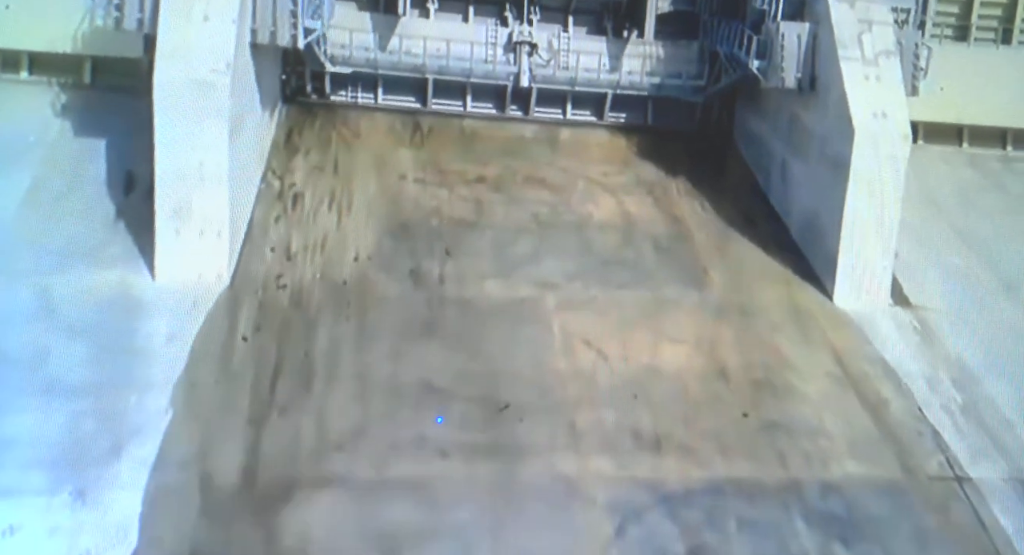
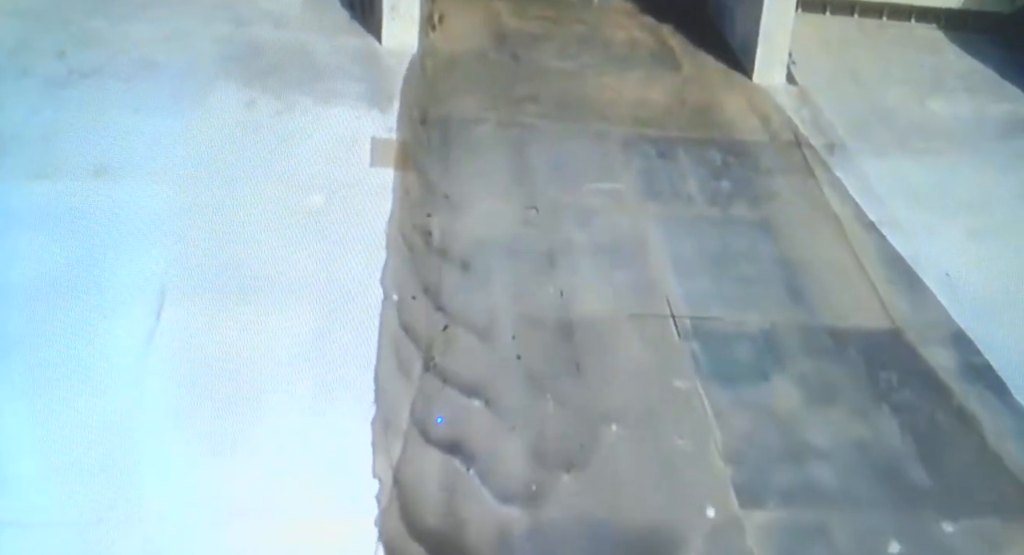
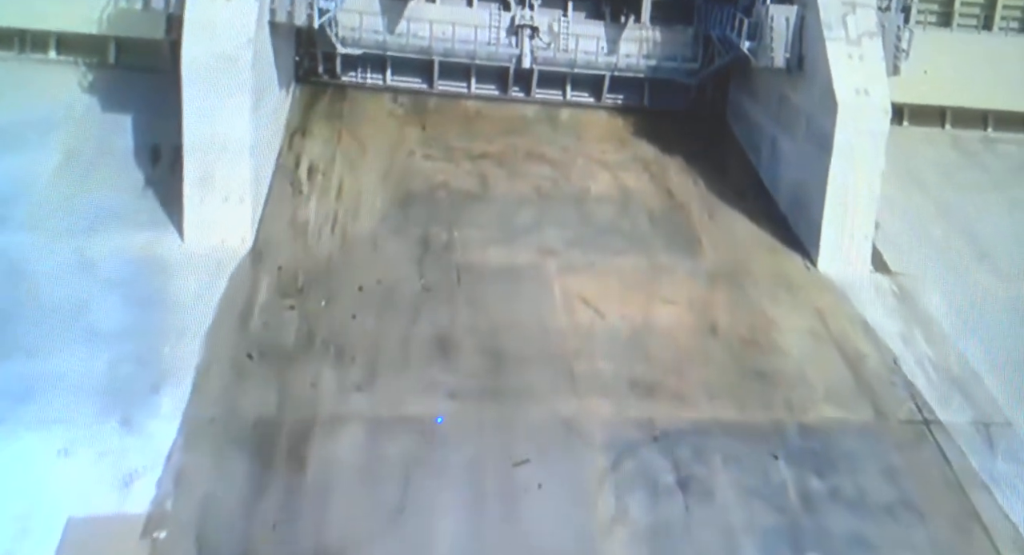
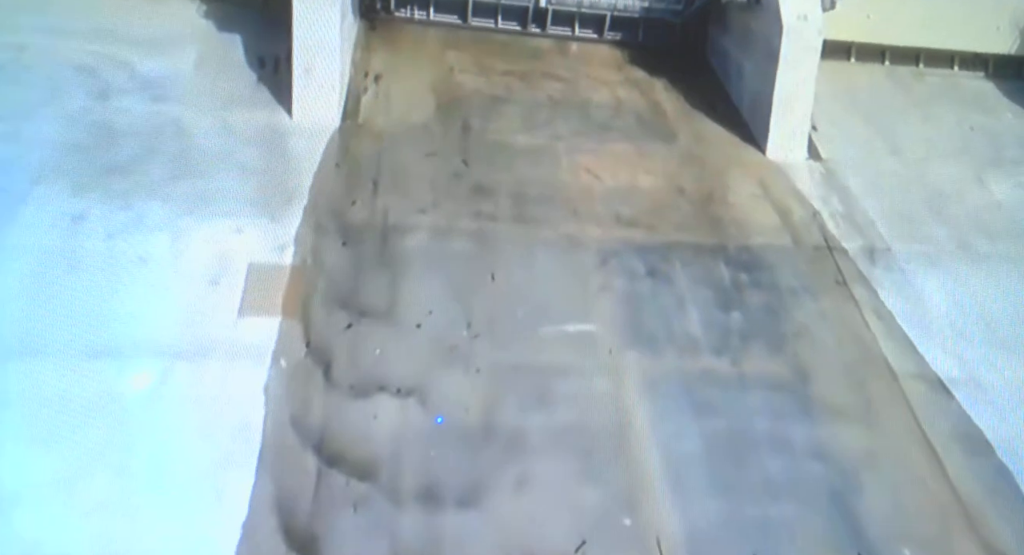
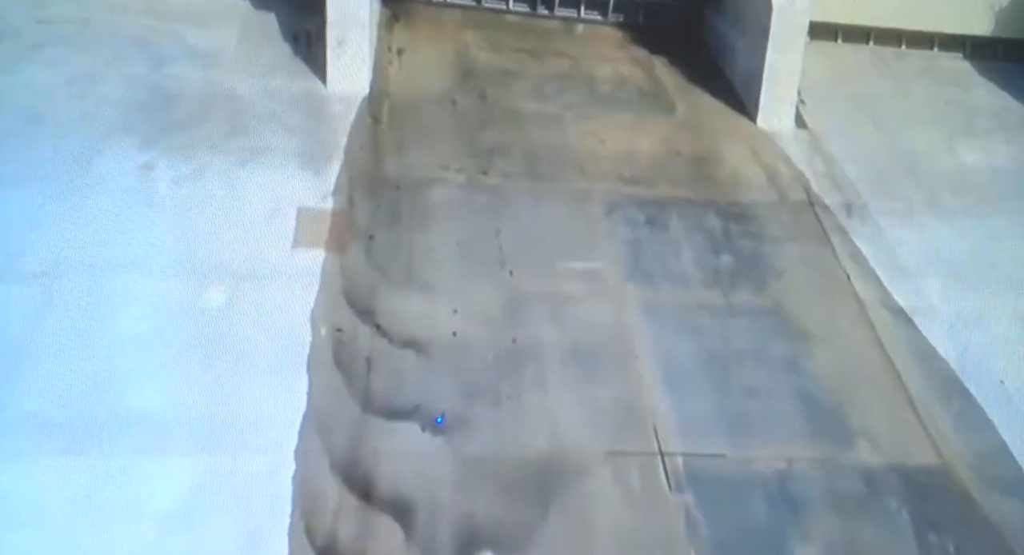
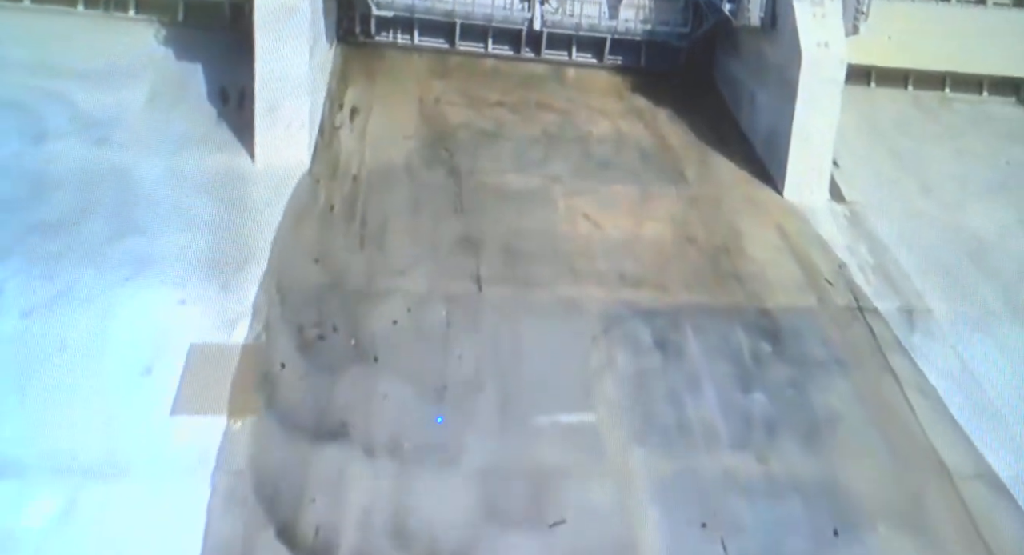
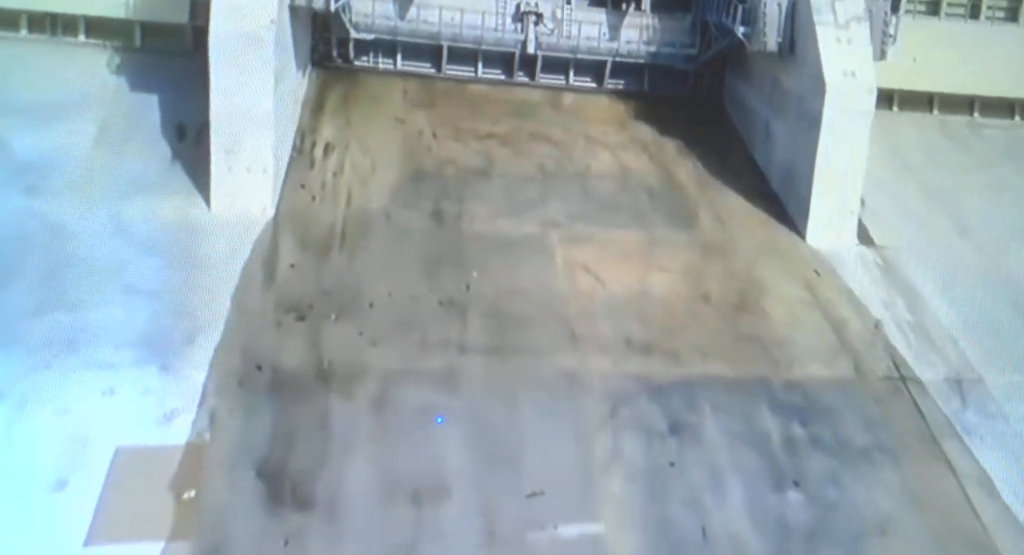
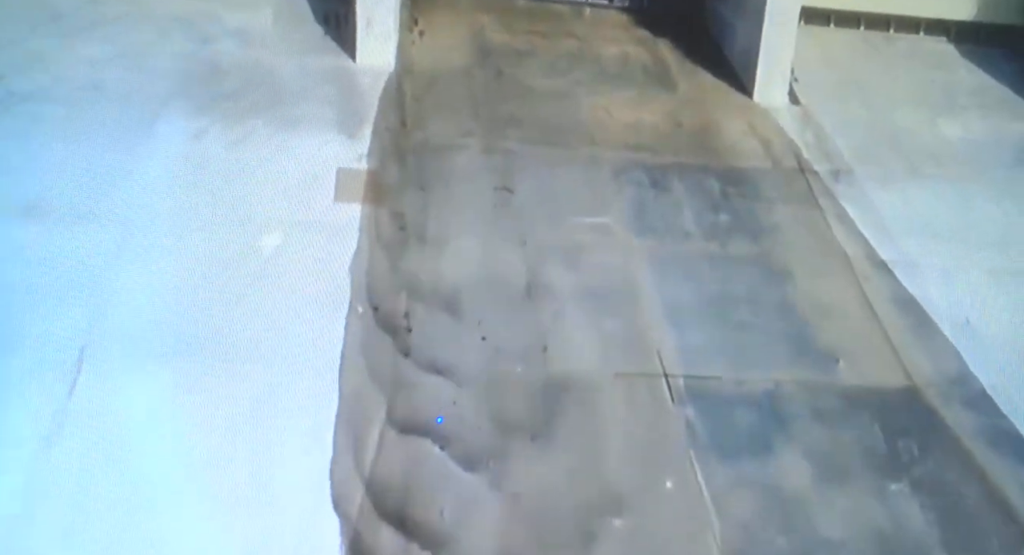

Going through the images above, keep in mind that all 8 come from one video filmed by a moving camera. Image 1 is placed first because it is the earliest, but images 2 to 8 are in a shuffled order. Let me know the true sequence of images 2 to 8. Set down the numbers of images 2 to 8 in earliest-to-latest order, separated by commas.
3, 7, 6, 4, 5, 8, 2
